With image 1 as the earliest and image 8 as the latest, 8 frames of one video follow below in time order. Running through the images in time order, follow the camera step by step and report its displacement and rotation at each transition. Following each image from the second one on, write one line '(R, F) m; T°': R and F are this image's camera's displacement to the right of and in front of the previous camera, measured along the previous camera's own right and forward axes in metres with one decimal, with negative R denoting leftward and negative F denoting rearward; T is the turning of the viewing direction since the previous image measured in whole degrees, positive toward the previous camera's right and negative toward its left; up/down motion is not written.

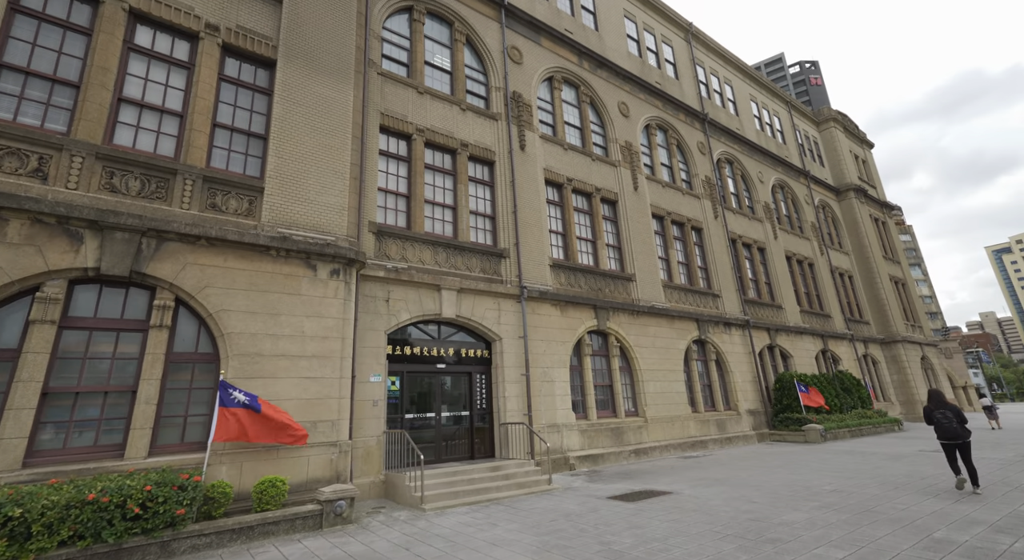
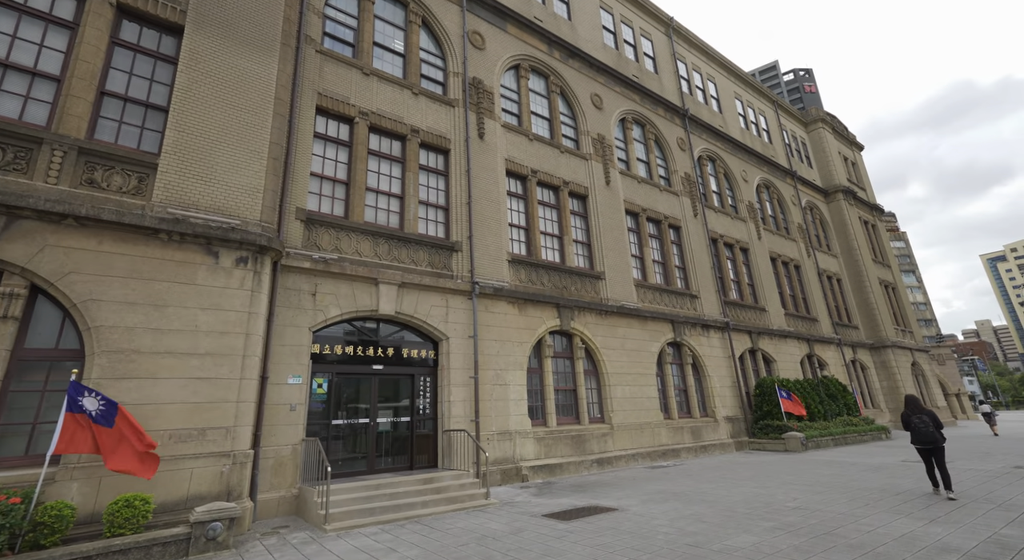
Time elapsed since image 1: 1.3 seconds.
(+1.2, +1.0) m; 0°
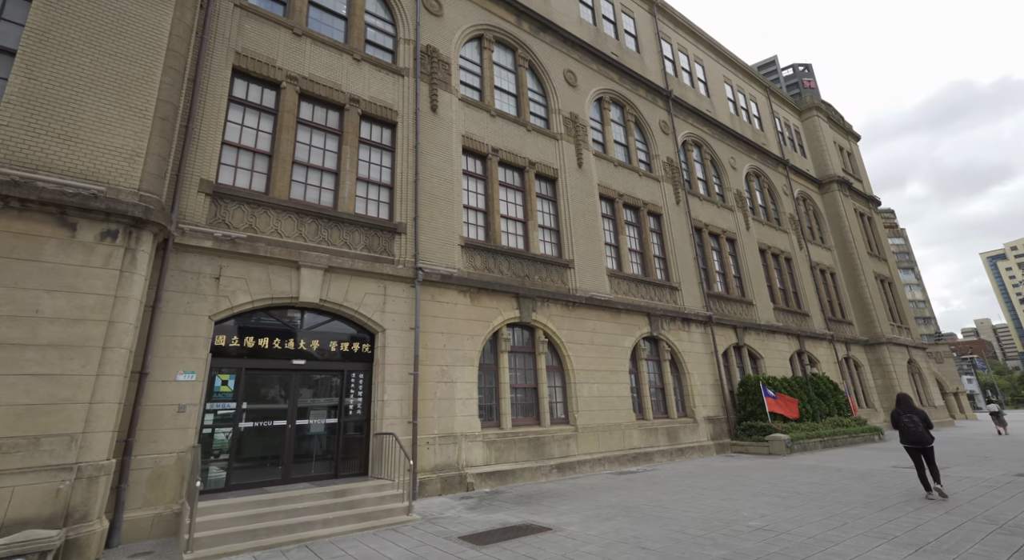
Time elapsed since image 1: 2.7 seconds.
(+1.2, +1.3) m; 0°
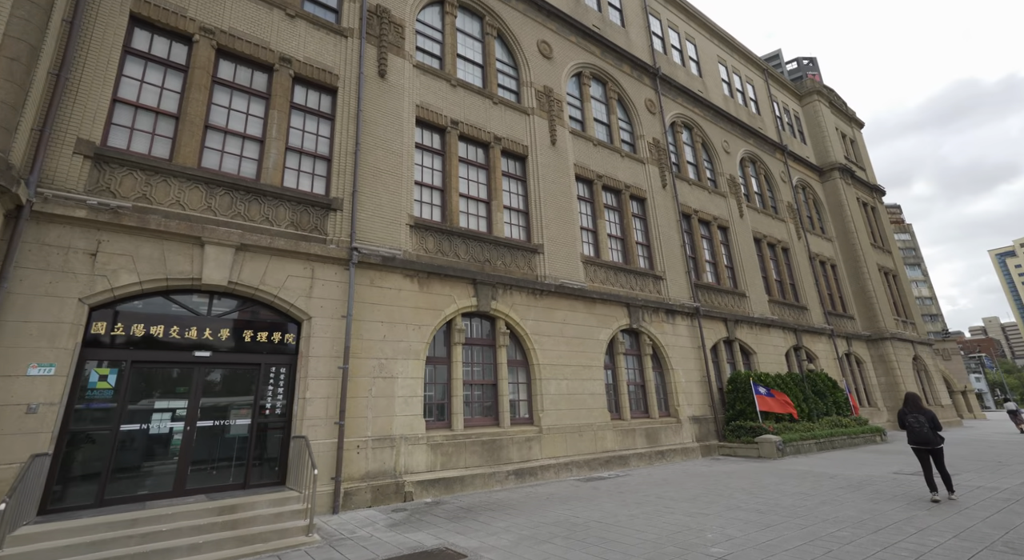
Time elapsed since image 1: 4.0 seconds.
(+1.1, +1.3) m; 0°
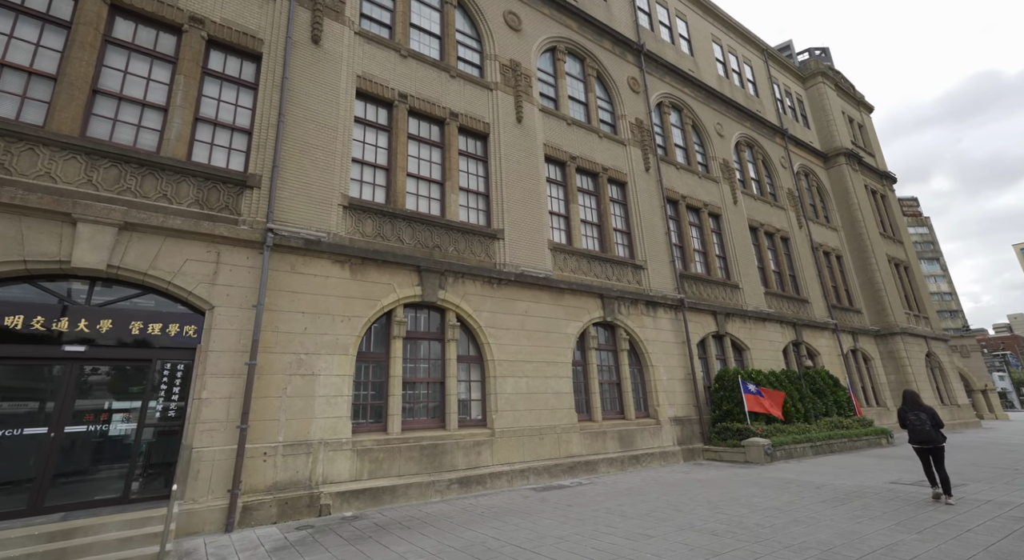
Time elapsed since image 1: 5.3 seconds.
(+1.4, +1.2) m; -1°
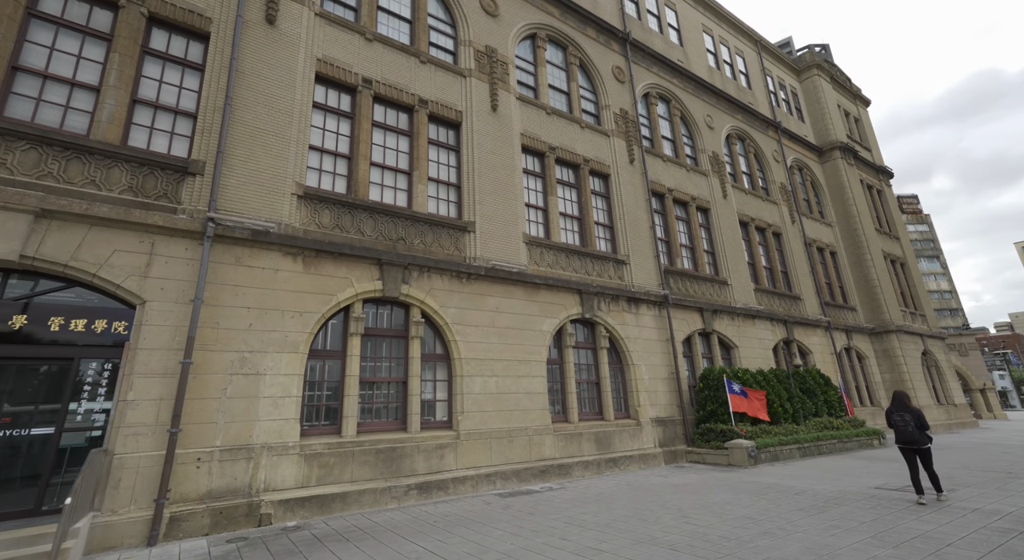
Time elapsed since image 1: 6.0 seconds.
(+0.7, +0.6) m; 0°
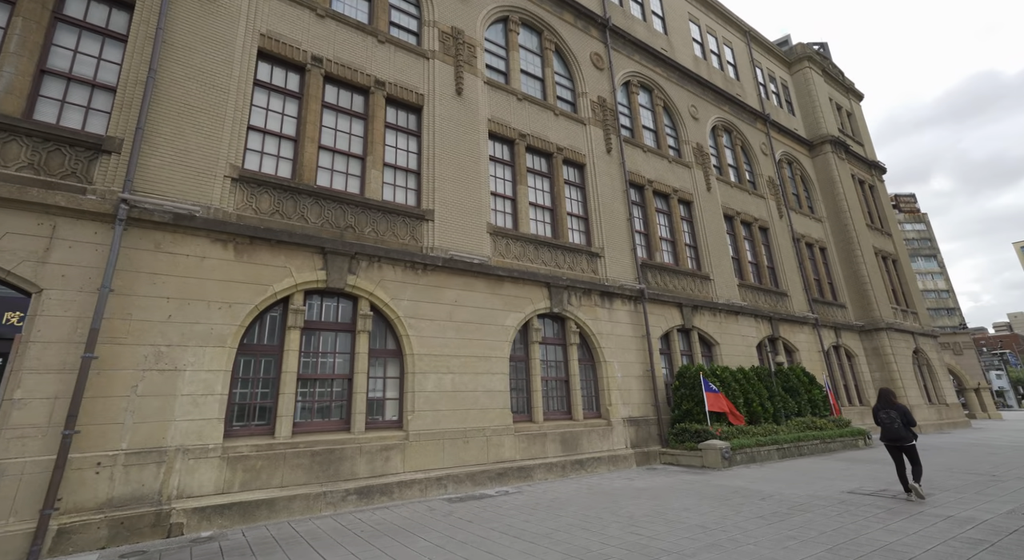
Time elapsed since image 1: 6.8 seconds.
(+0.9, +0.7) m; 0°
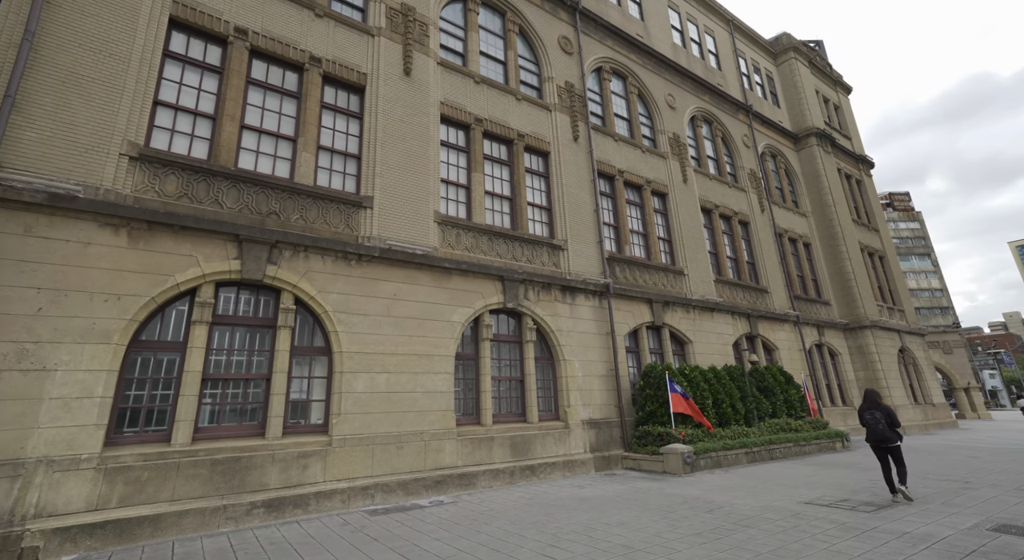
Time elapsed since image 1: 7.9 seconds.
(+1.1, +0.8) m; 0°
